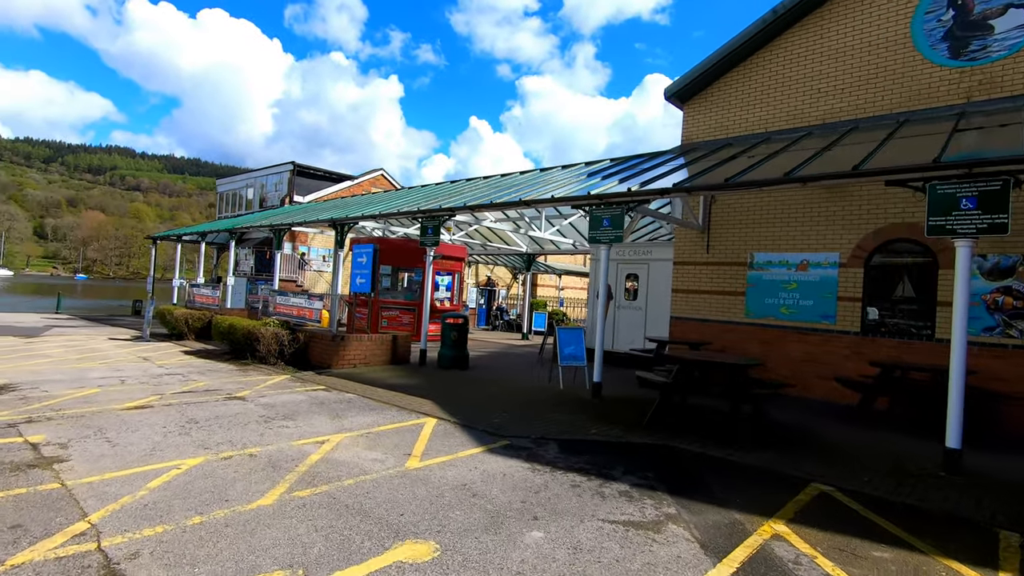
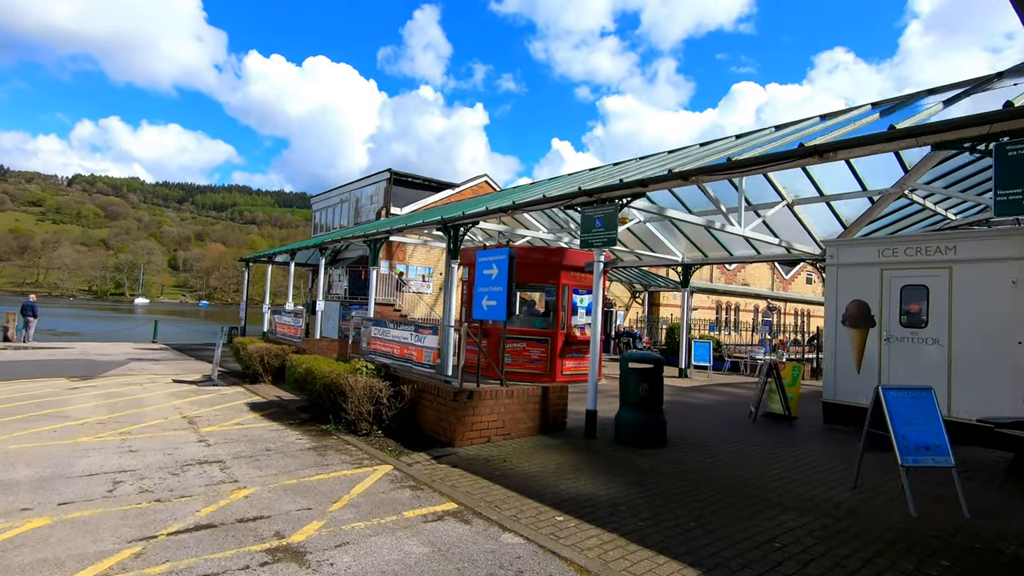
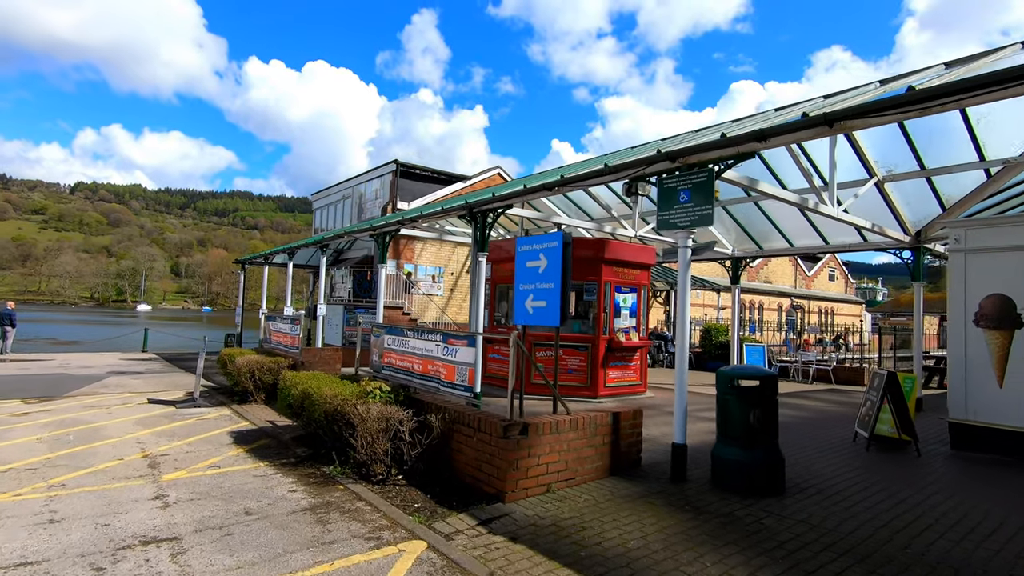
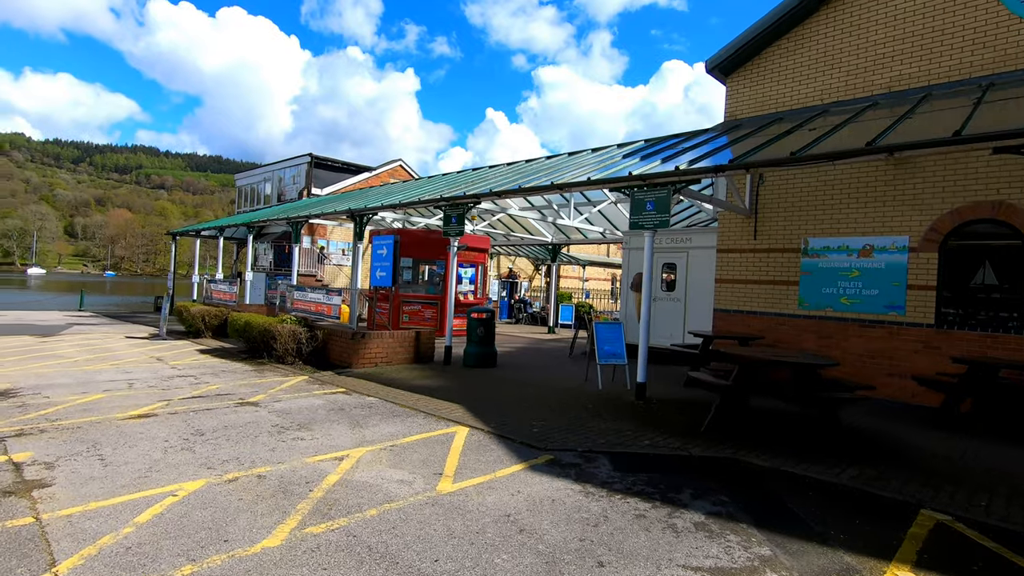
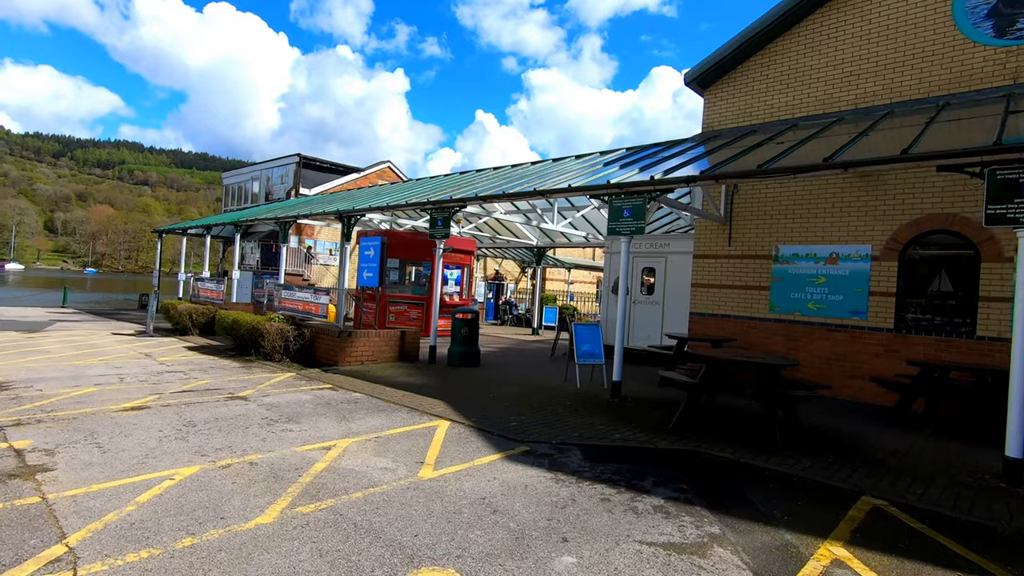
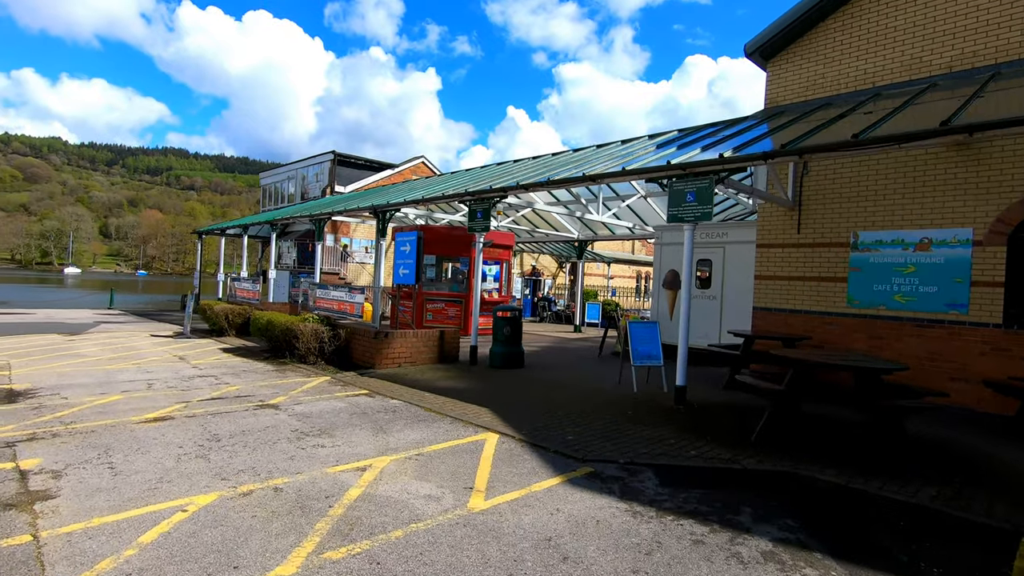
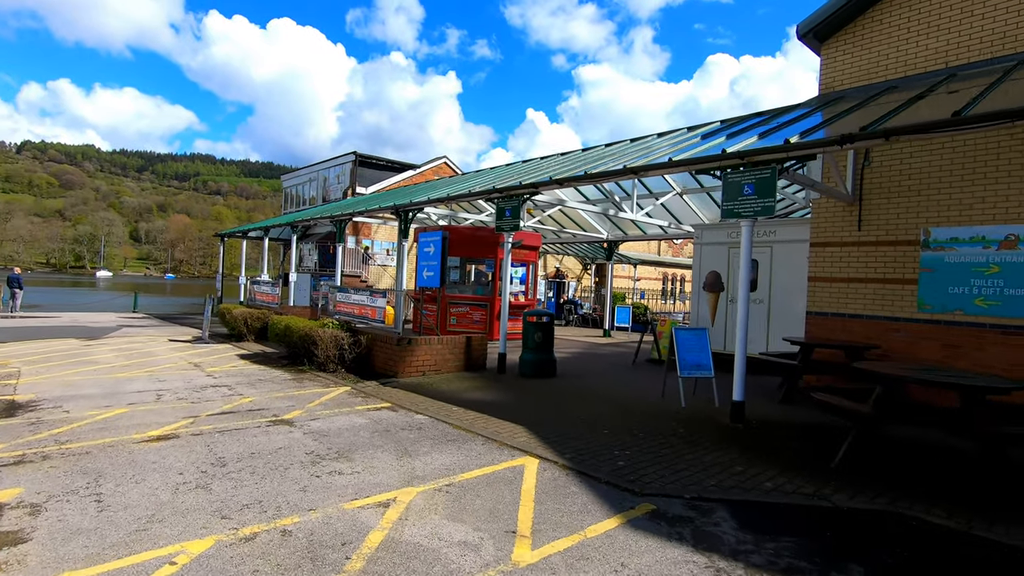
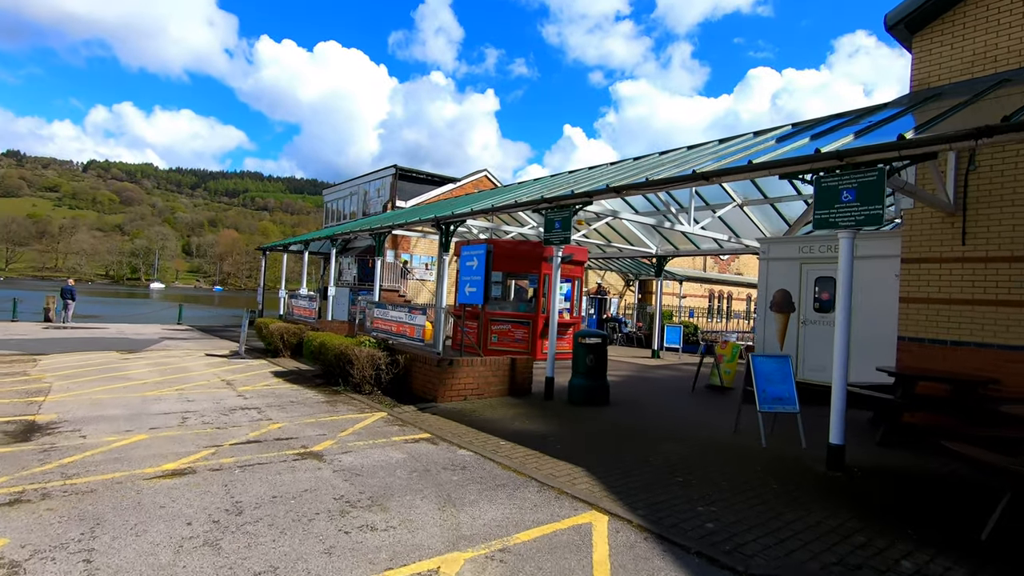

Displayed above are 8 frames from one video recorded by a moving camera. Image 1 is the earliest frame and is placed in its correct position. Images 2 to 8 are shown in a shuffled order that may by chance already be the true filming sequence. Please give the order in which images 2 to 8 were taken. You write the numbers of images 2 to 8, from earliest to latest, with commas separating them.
5, 4, 6, 7, 8, 2, 3
